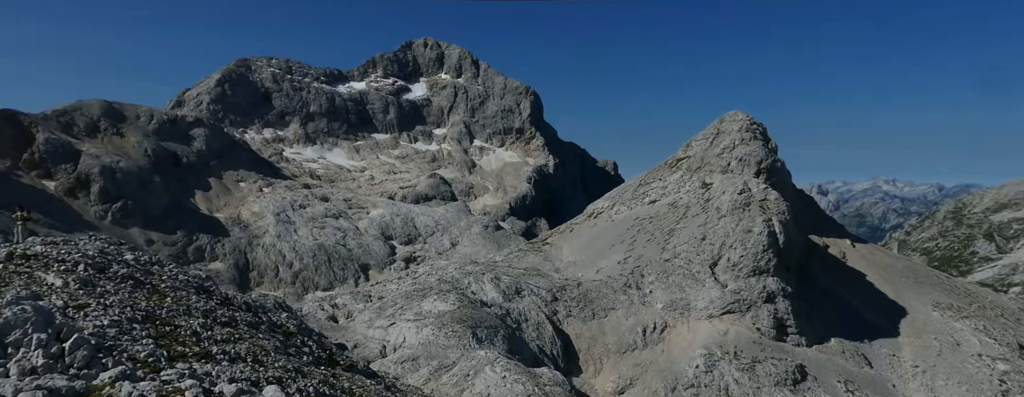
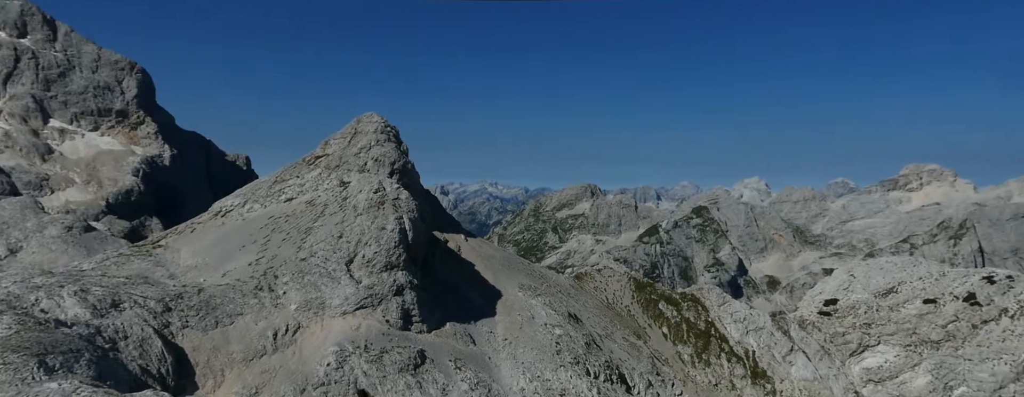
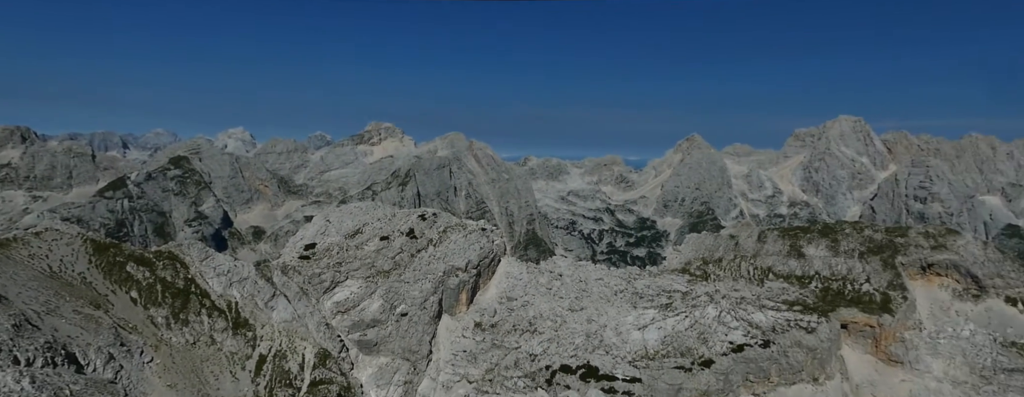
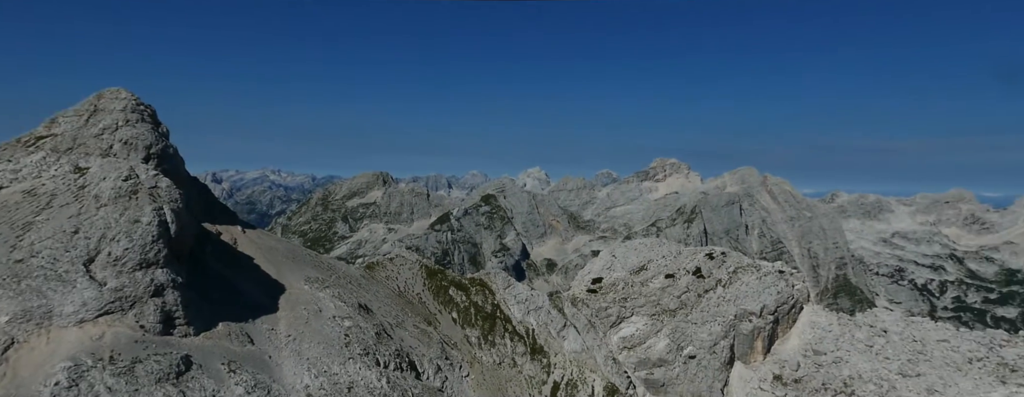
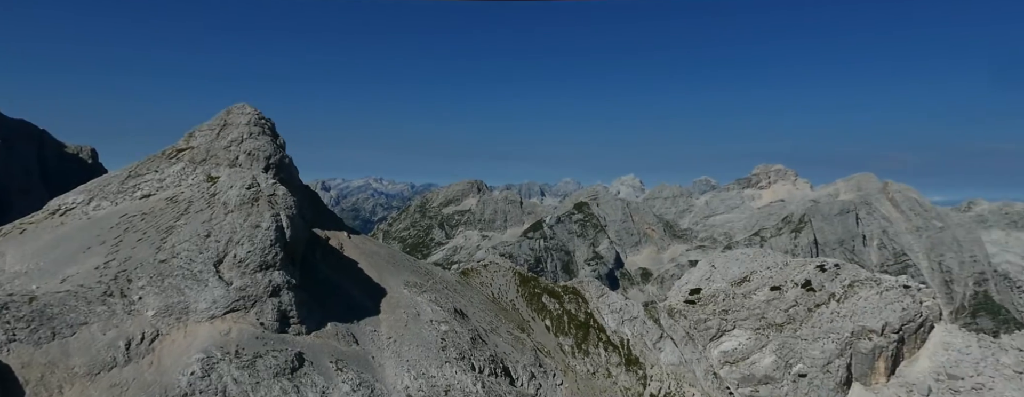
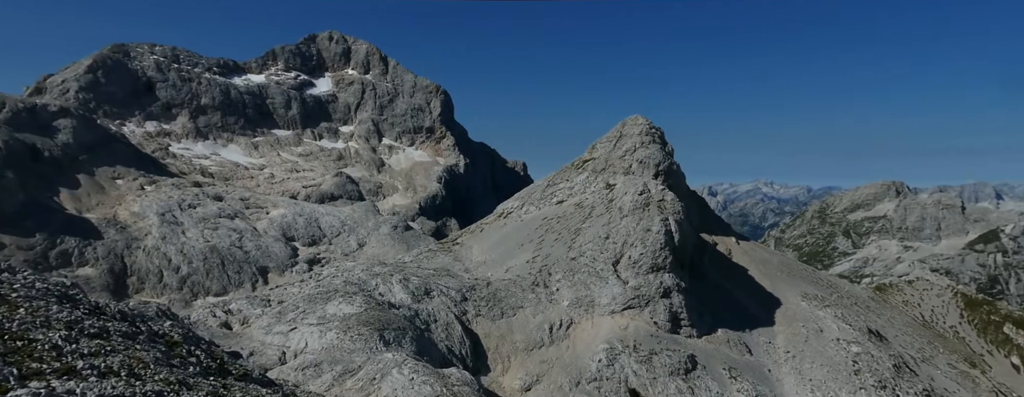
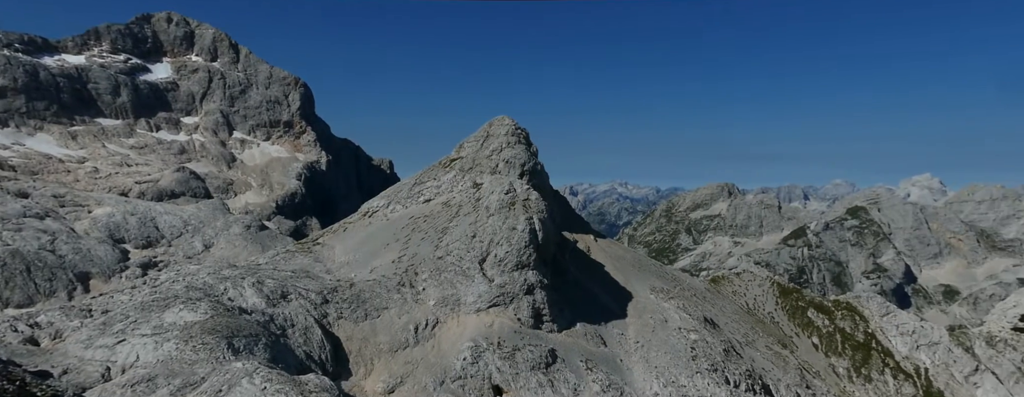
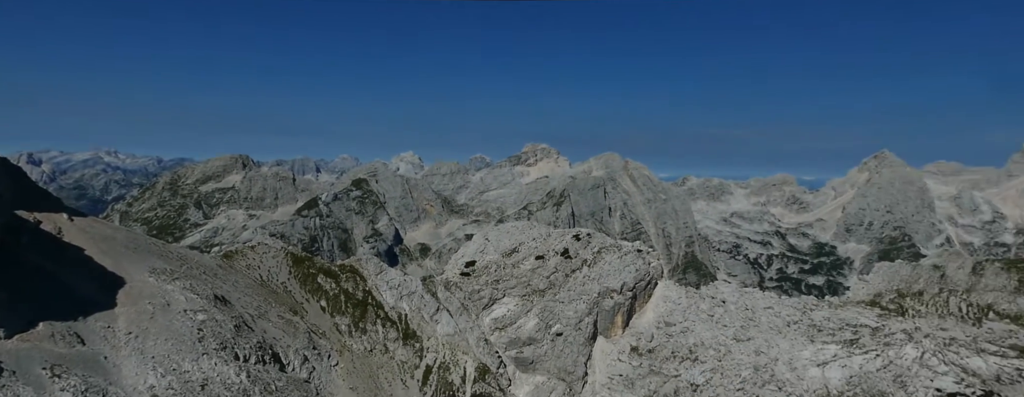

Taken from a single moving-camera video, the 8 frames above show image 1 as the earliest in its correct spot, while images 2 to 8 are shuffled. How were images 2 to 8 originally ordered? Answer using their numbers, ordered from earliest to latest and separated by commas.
6, 7, 2, 5, 4, 8, 3
